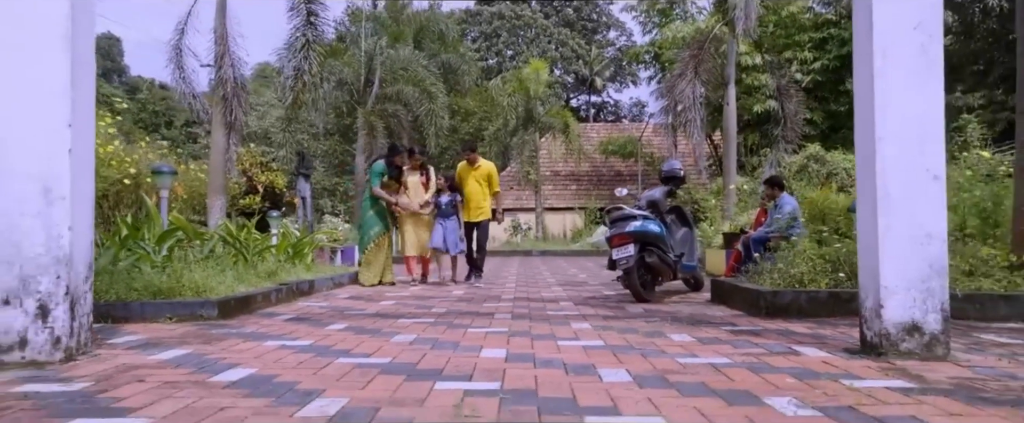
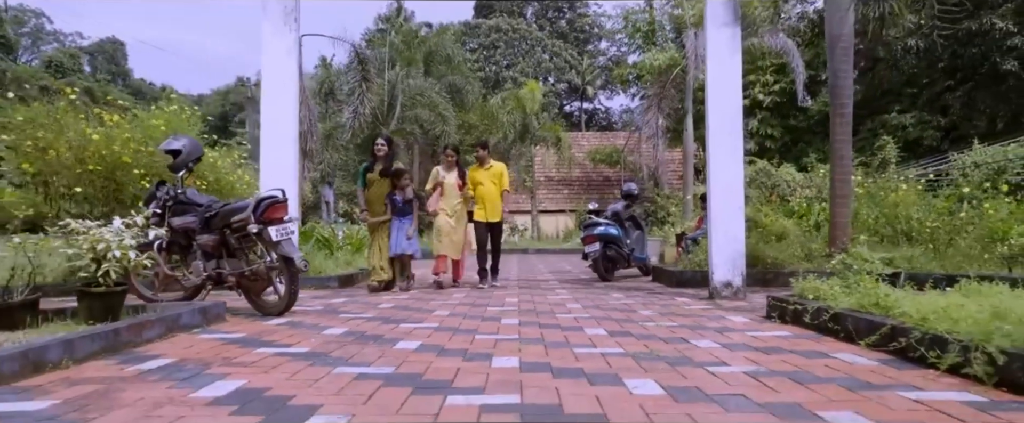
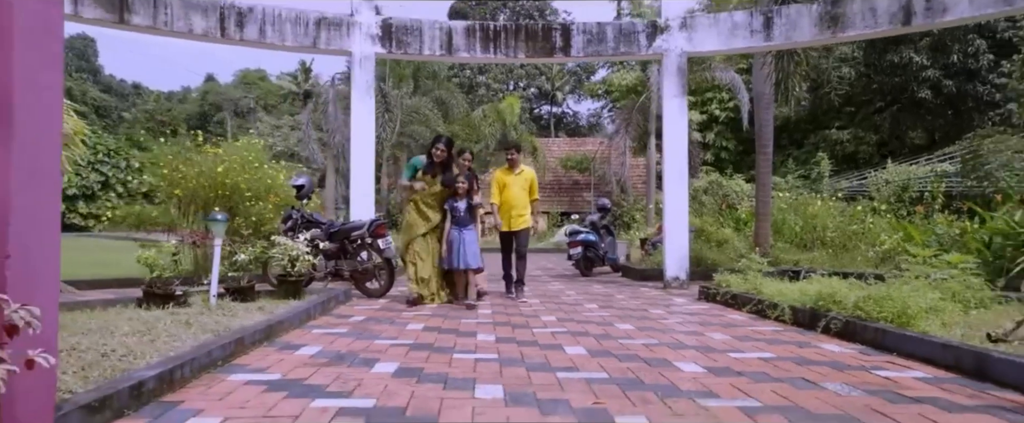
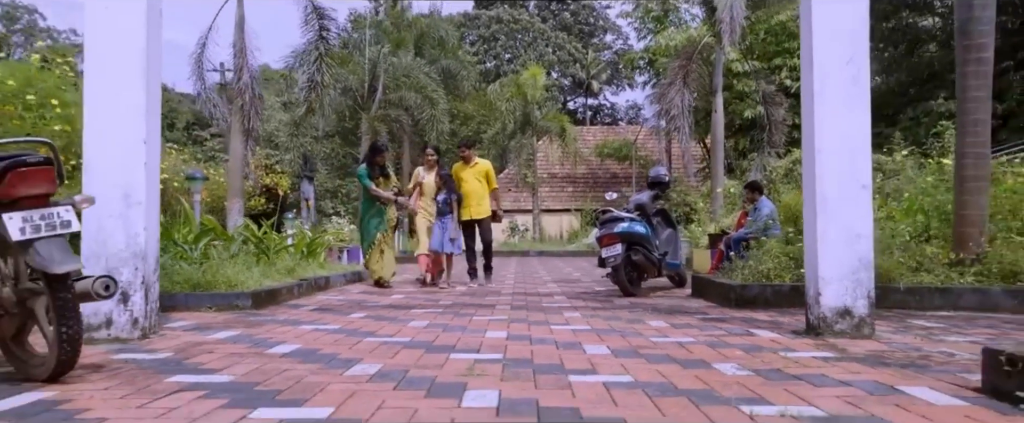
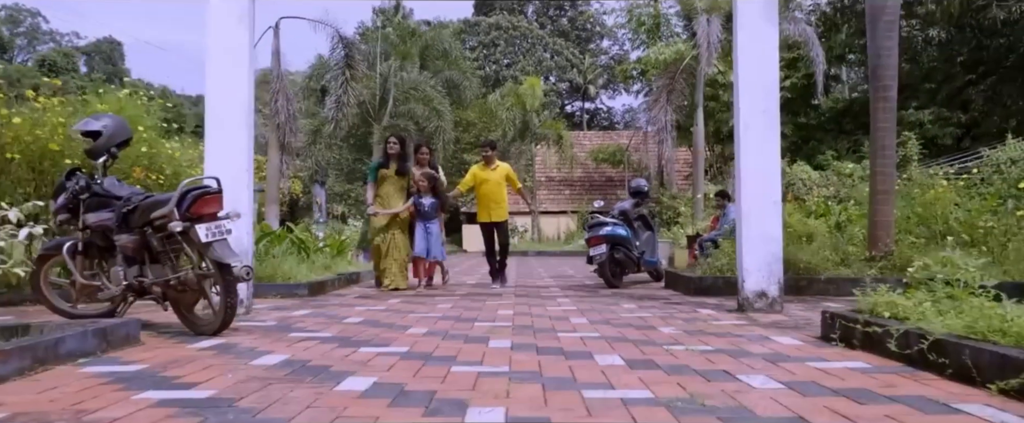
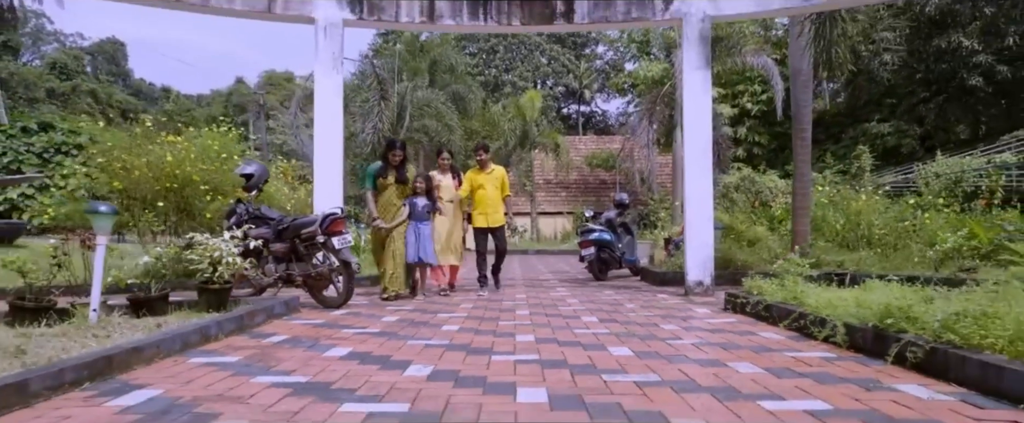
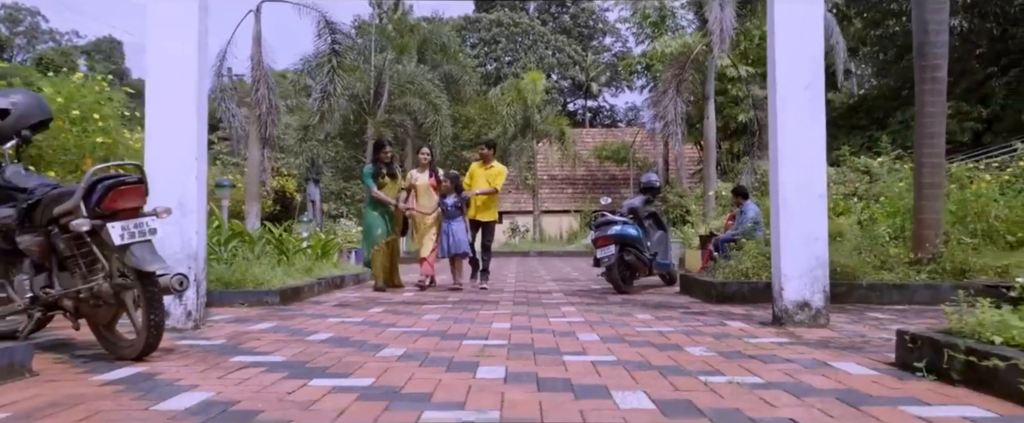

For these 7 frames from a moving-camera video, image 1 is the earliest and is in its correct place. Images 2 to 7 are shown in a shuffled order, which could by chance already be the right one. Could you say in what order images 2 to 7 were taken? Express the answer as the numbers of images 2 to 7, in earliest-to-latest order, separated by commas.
4, 7, 5, 2, 6, 3
